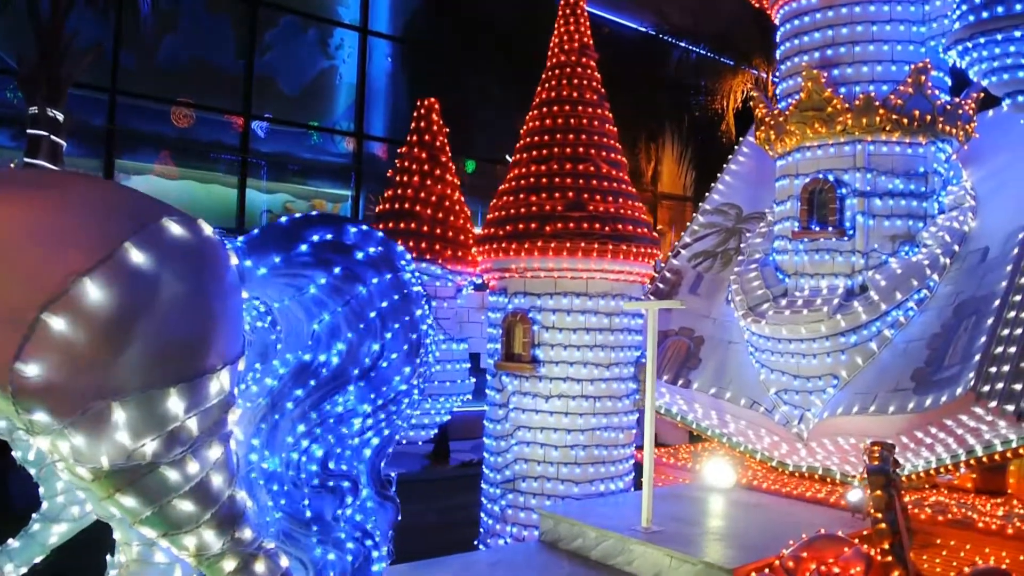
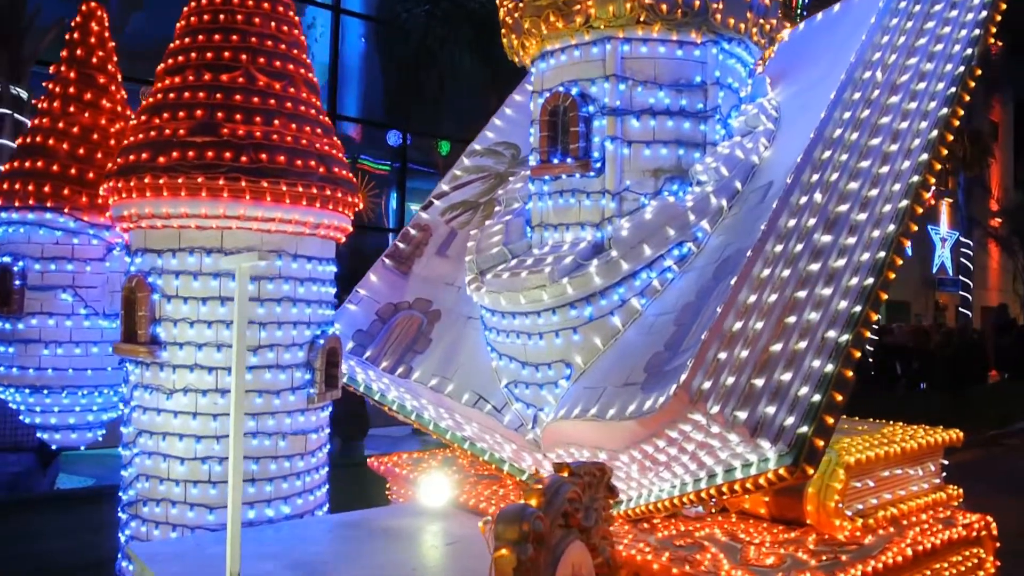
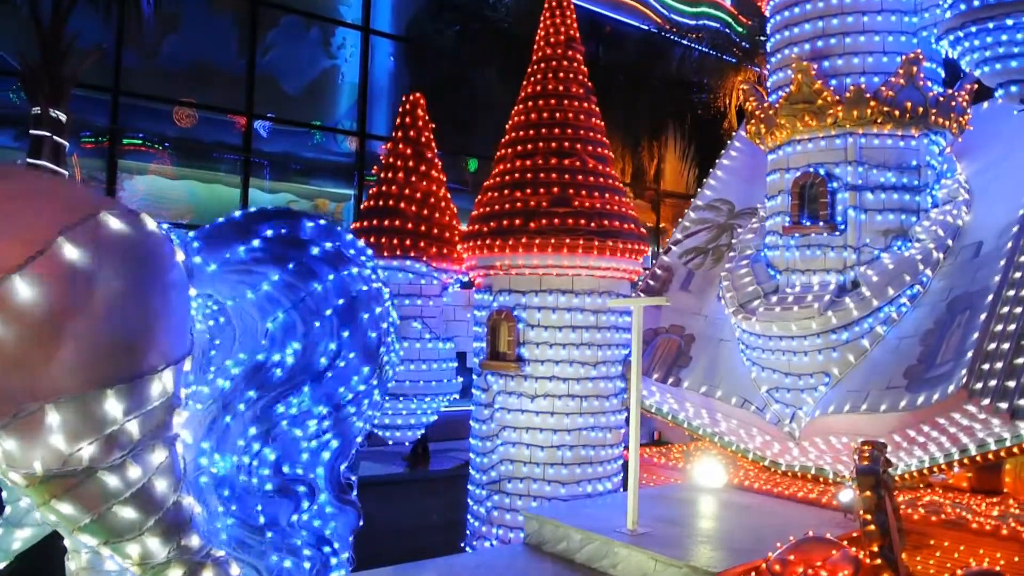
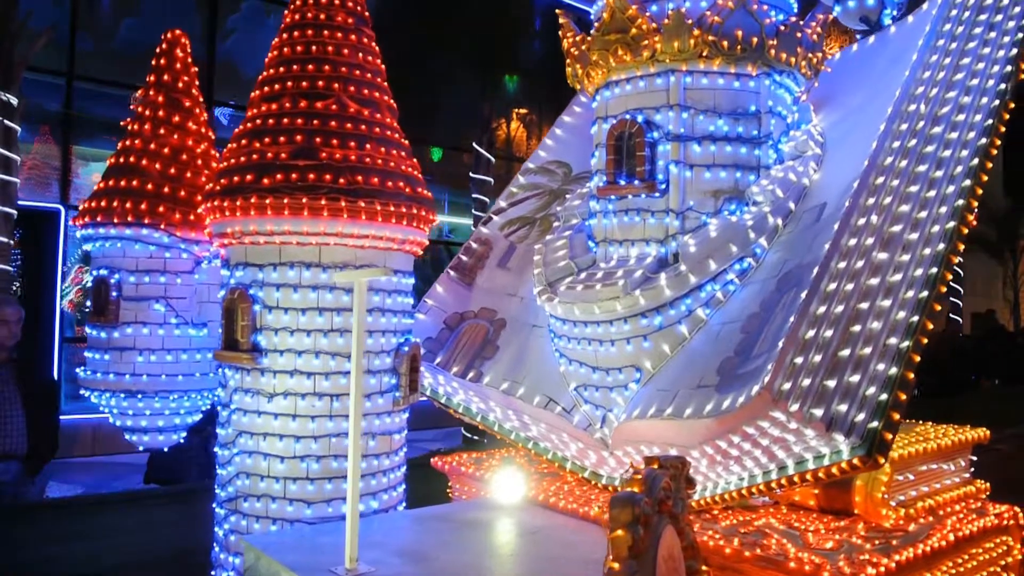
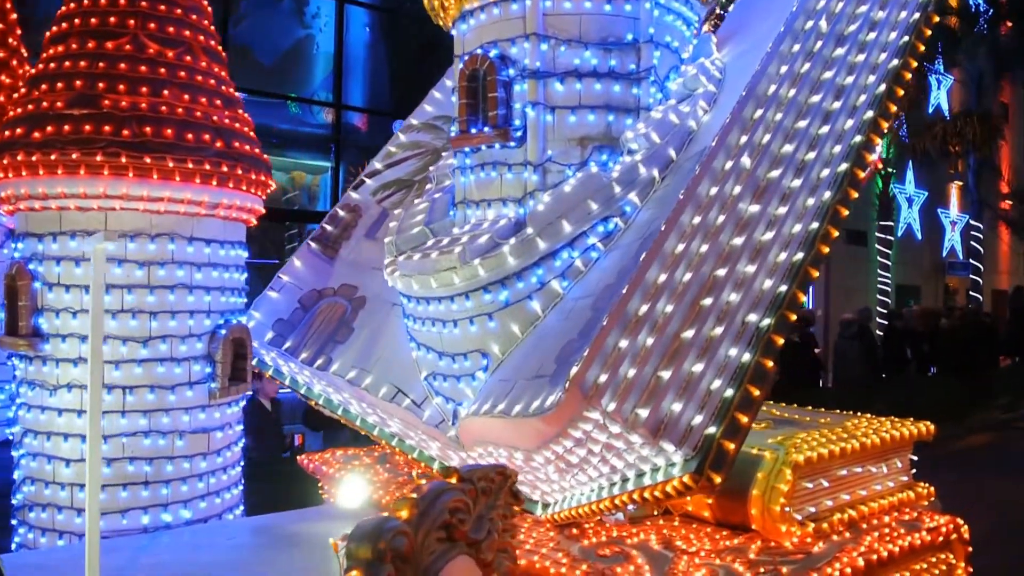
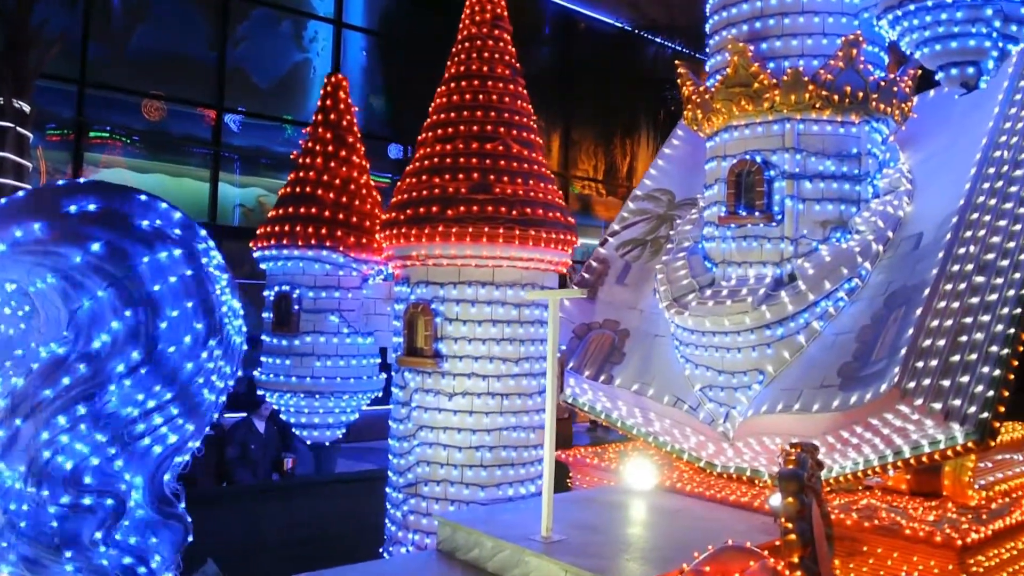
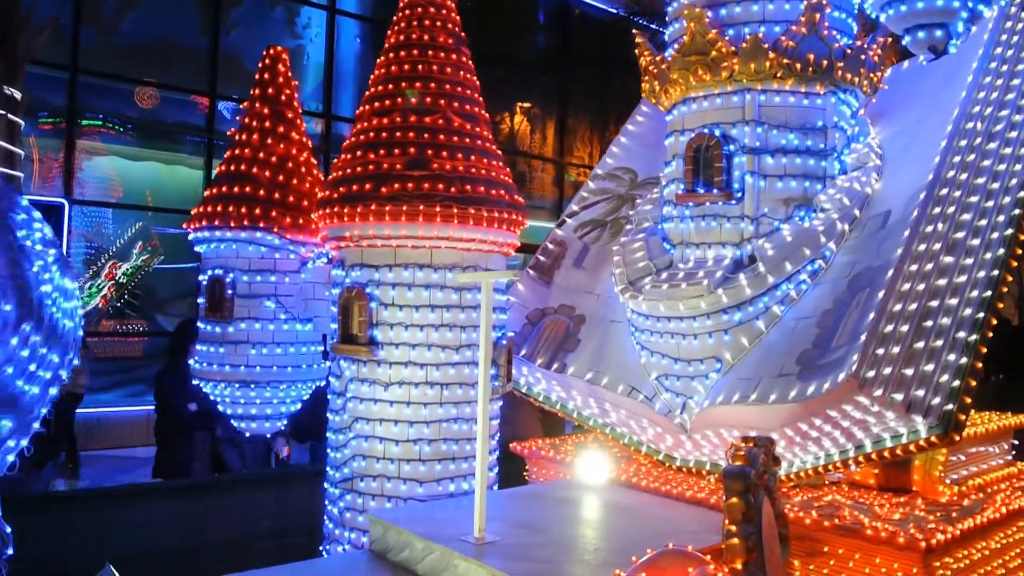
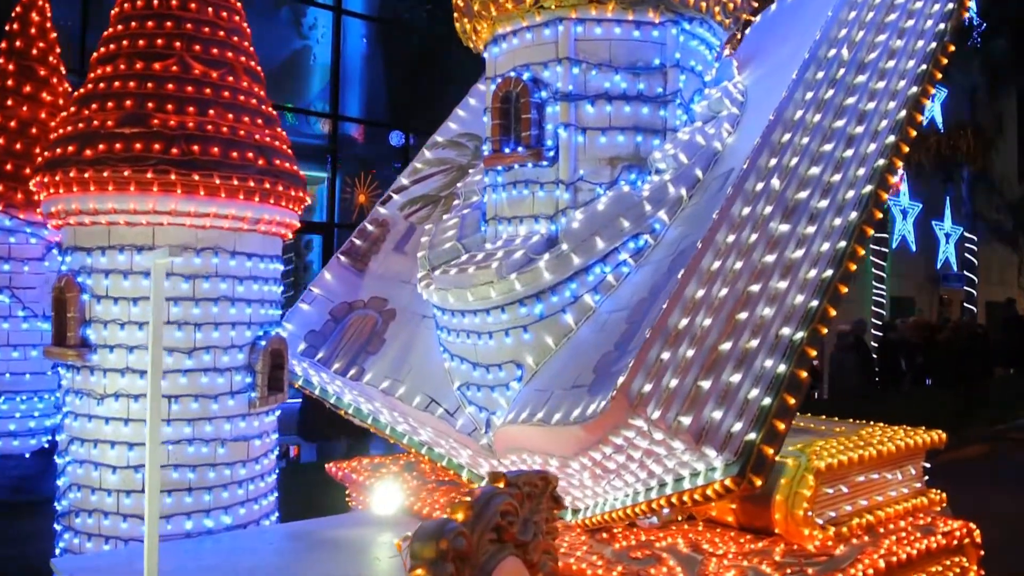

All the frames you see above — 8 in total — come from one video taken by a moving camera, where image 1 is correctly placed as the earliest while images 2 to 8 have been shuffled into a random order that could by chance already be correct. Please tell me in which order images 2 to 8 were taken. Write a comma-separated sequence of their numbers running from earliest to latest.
3, 6, 7, 4, 2, 8, 5
